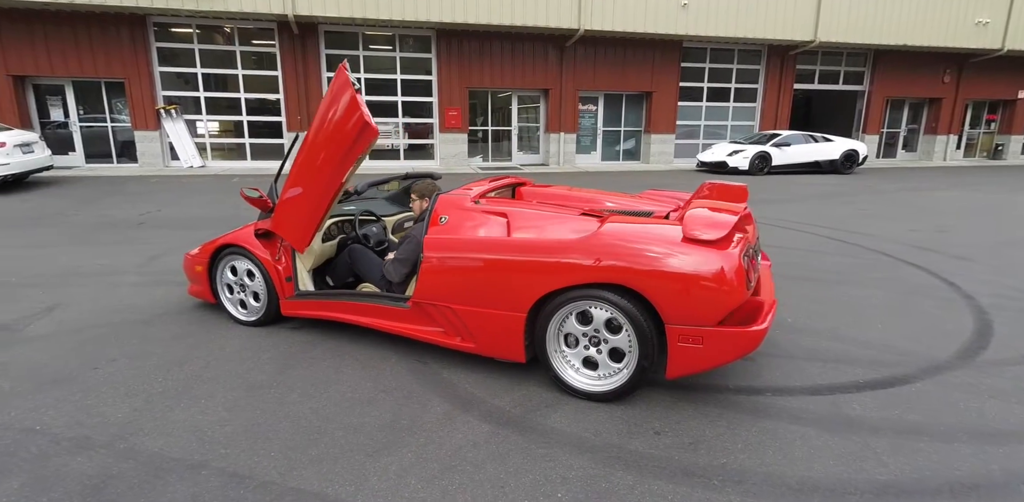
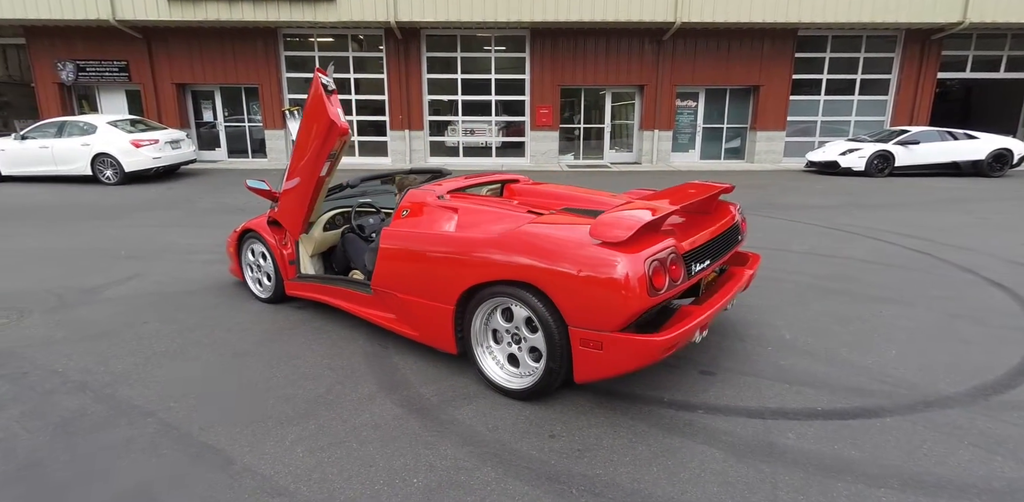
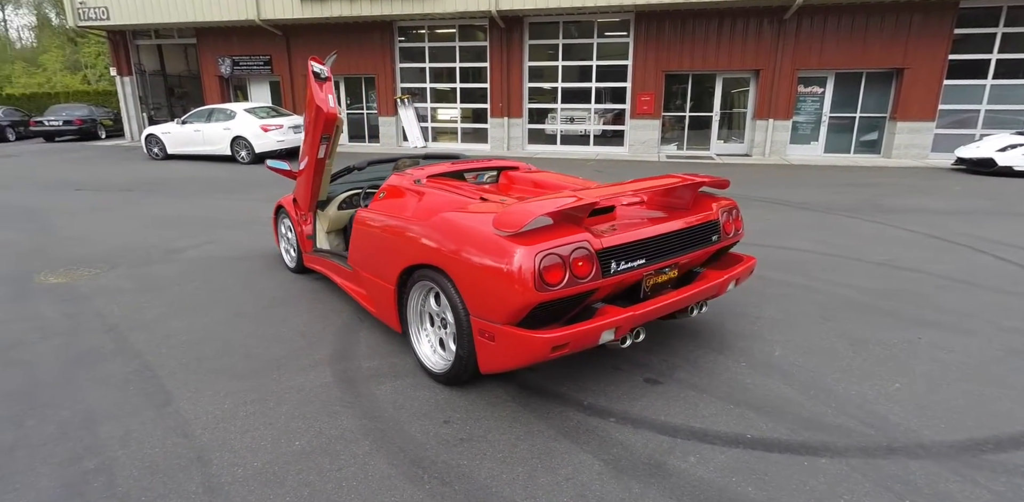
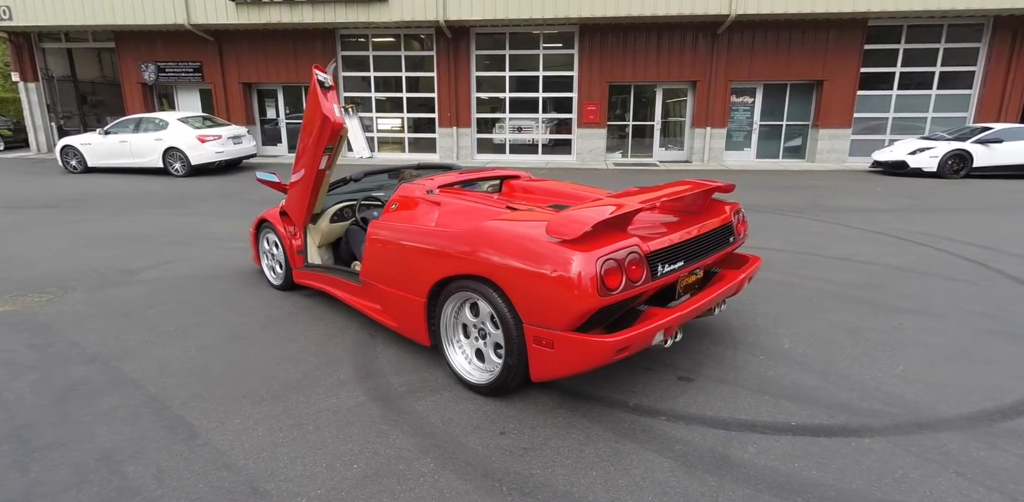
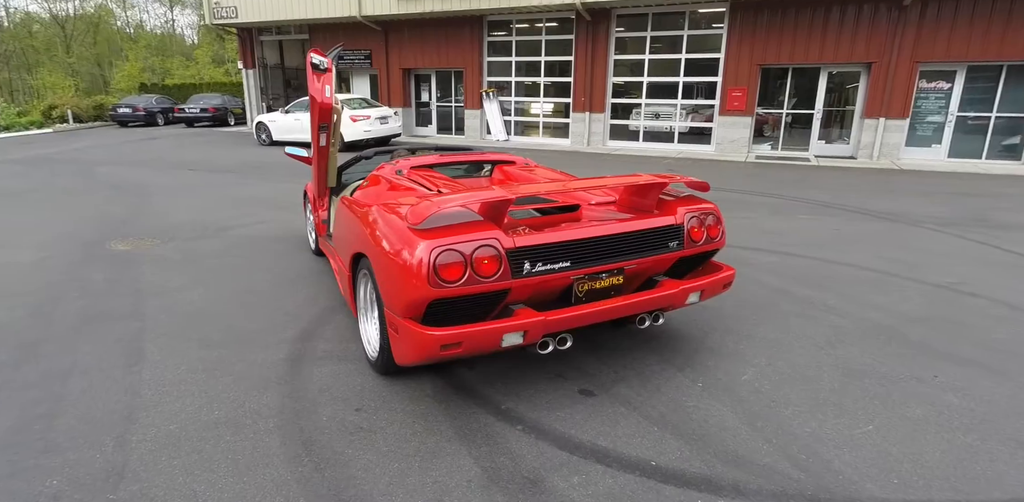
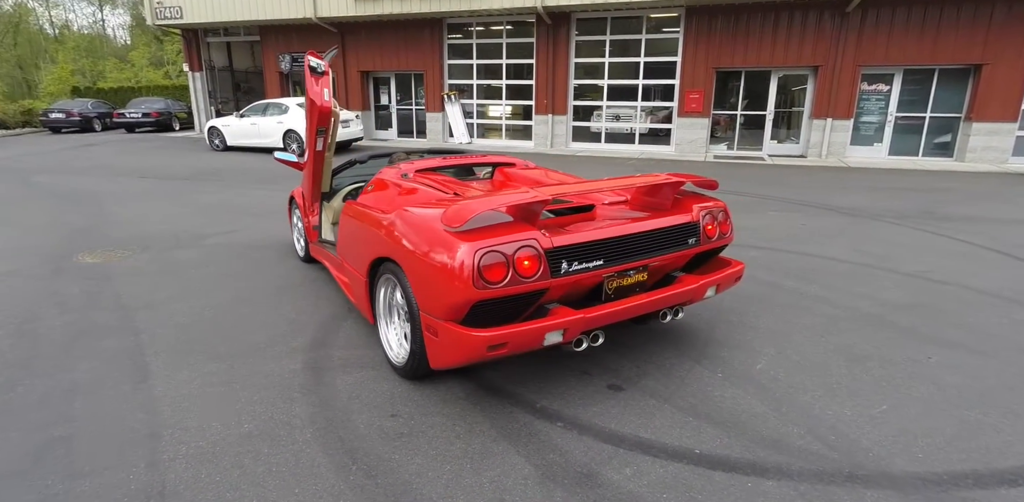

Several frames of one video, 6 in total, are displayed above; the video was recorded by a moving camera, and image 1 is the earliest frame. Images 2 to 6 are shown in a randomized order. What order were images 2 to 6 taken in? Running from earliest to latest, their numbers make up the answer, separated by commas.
2, 4, 3, 6, 5
